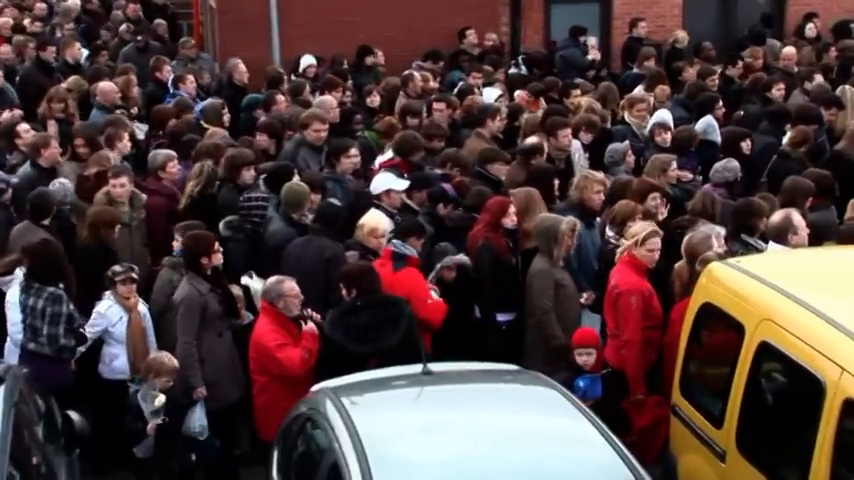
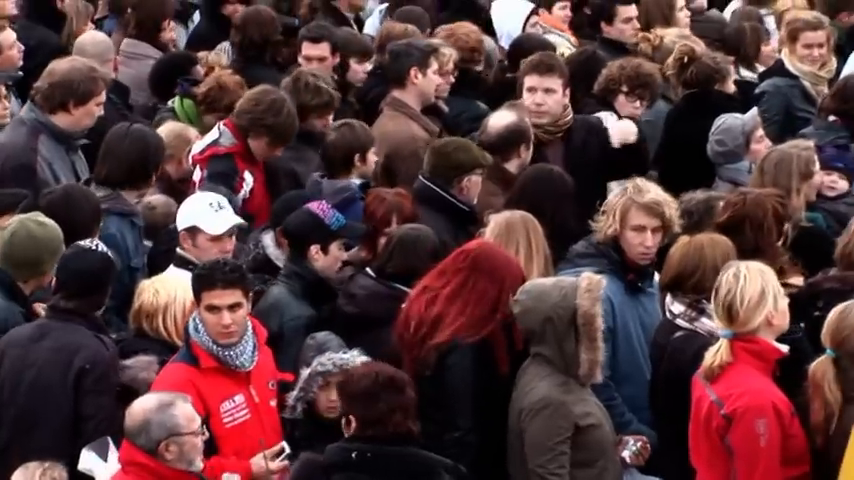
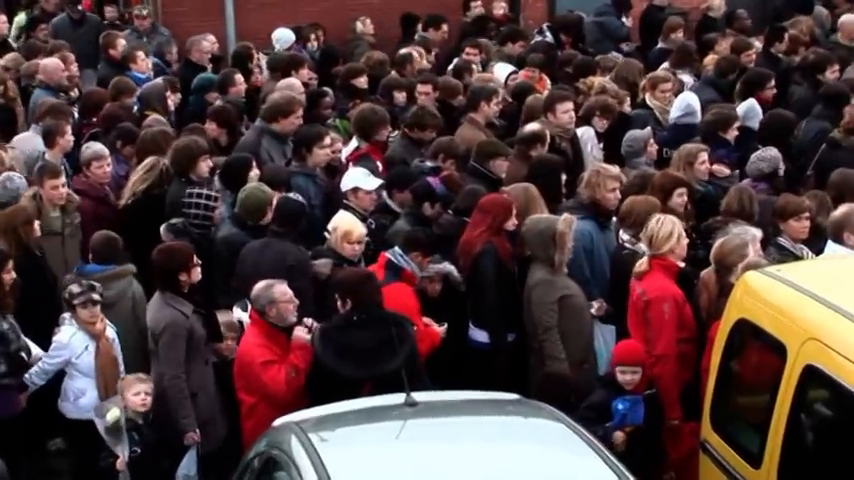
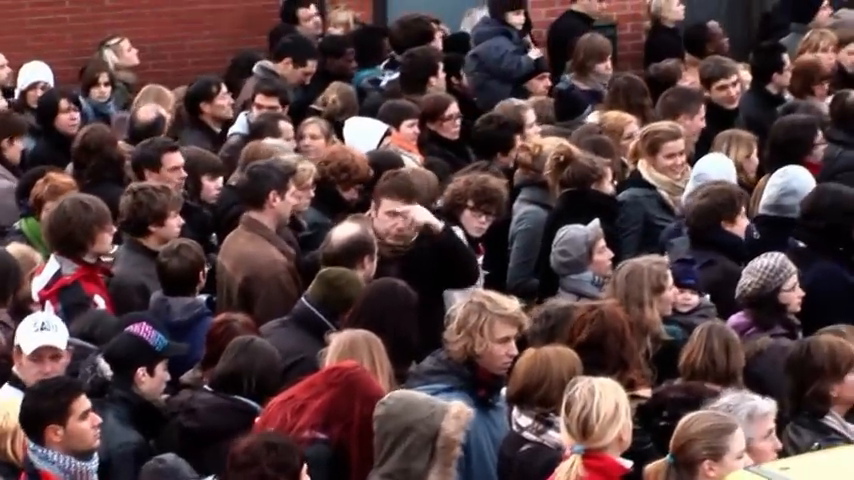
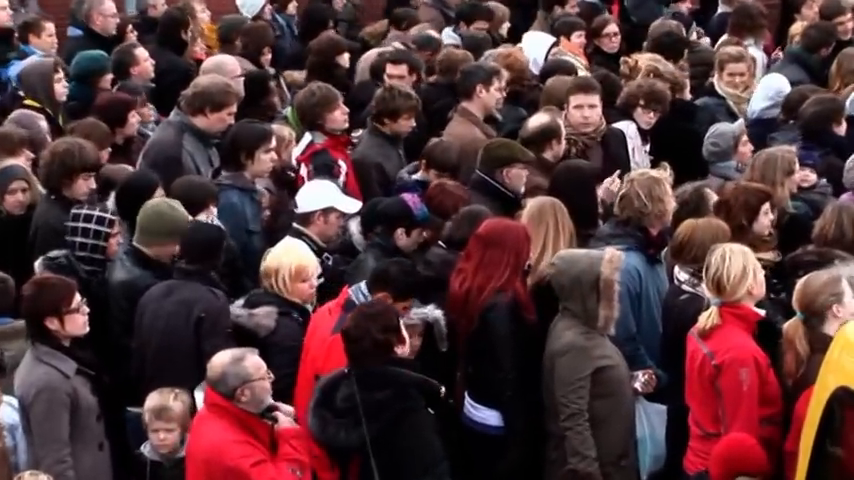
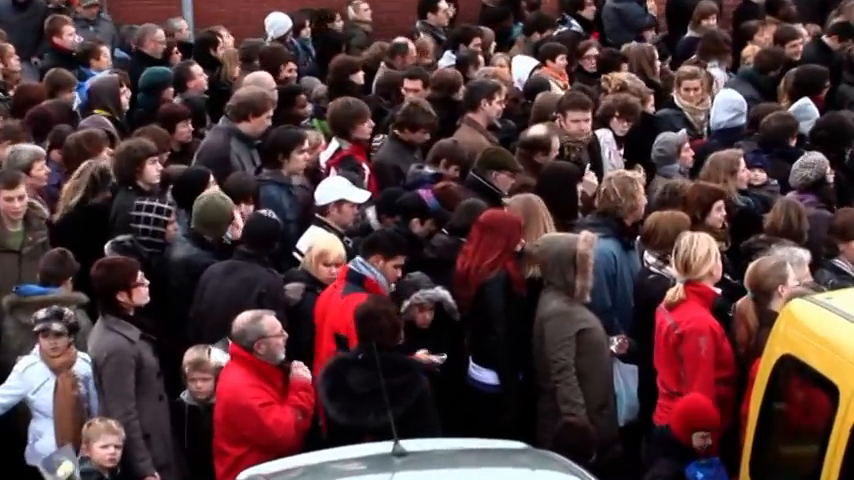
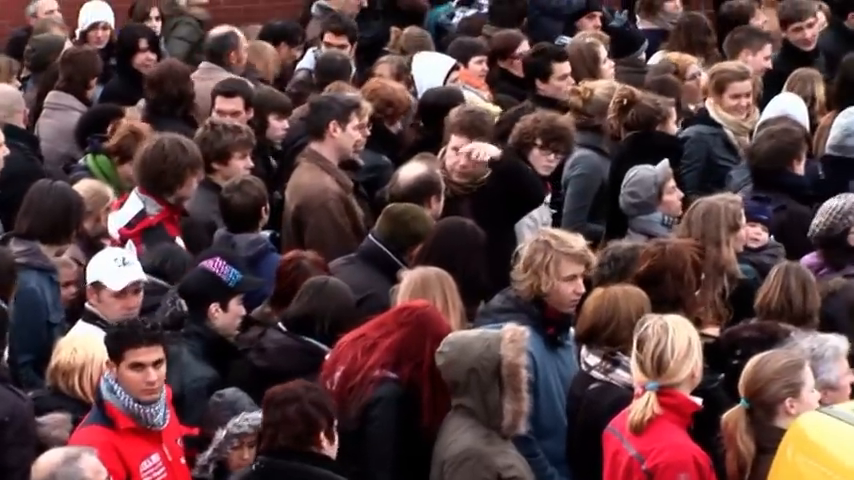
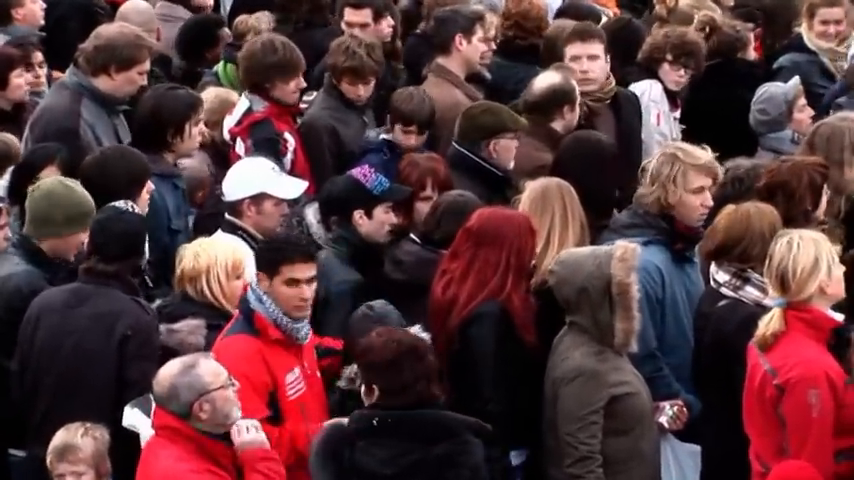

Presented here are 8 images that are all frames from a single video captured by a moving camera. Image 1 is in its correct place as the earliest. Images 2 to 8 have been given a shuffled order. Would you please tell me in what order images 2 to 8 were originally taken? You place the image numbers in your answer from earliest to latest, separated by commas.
3, 6, 5, 8, 2, 7, 4
